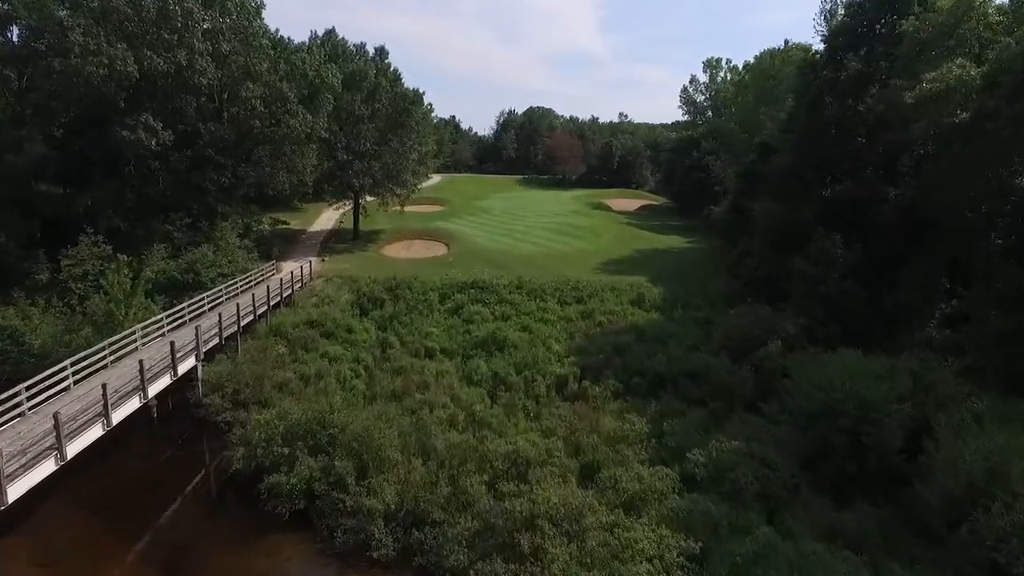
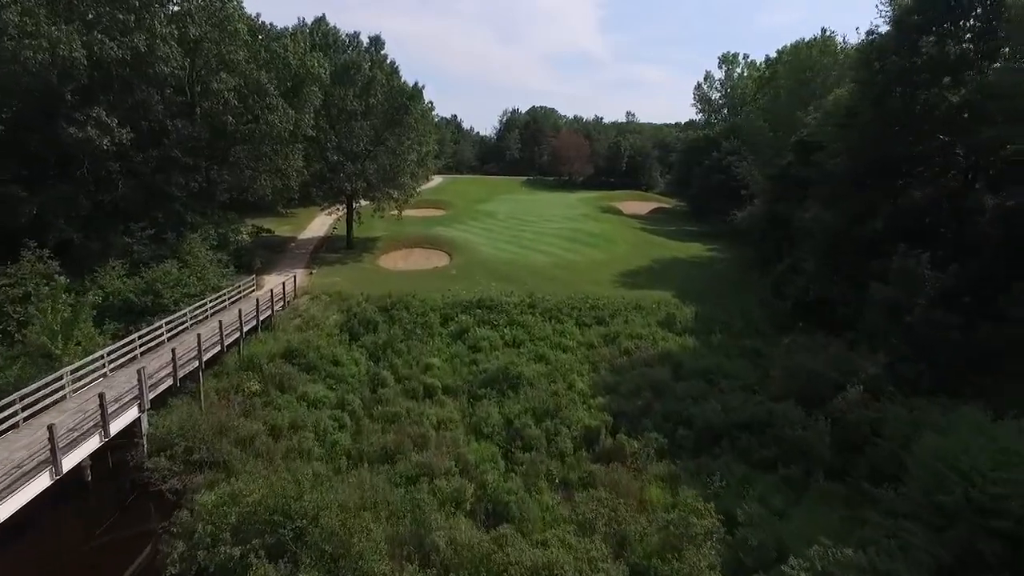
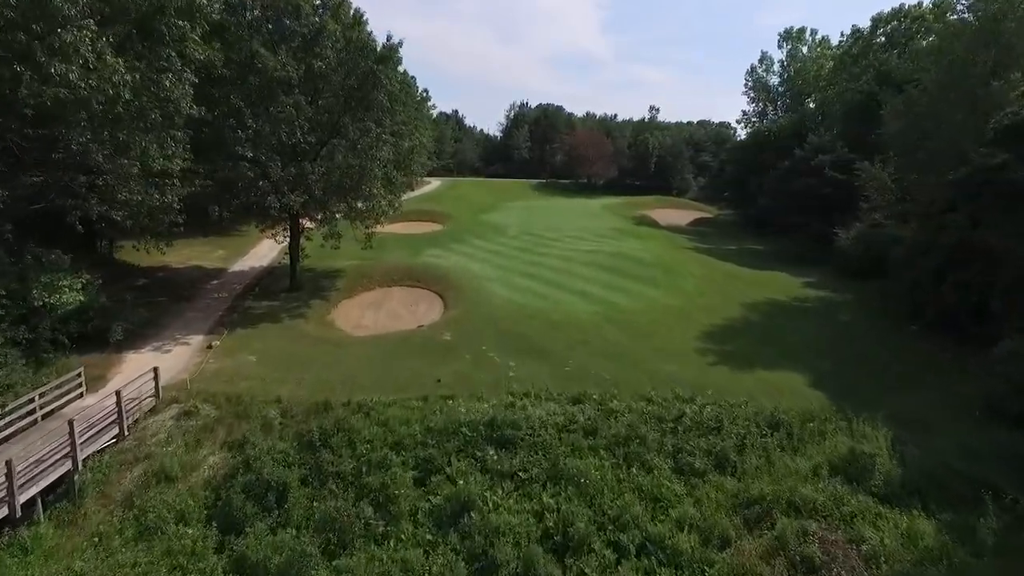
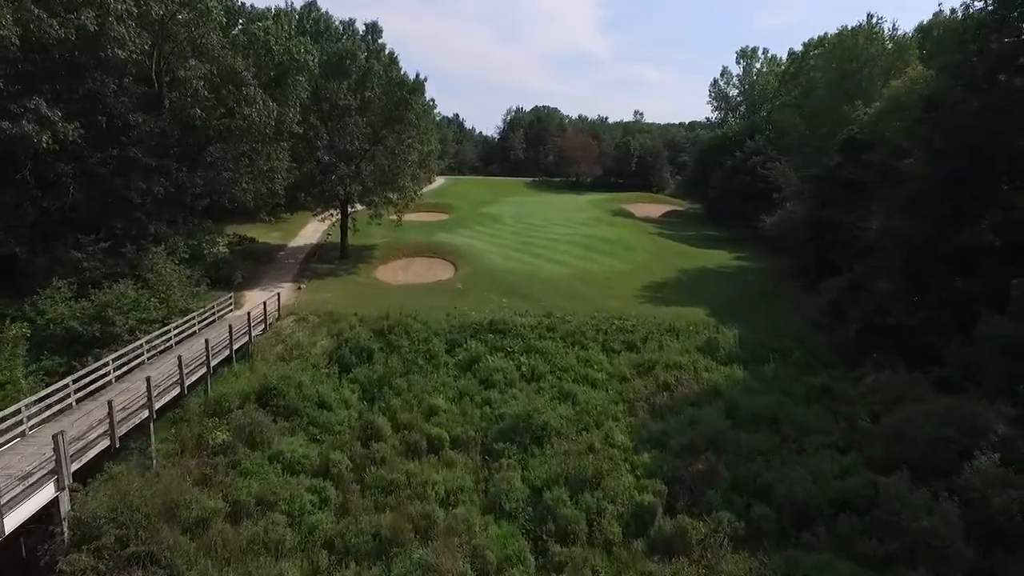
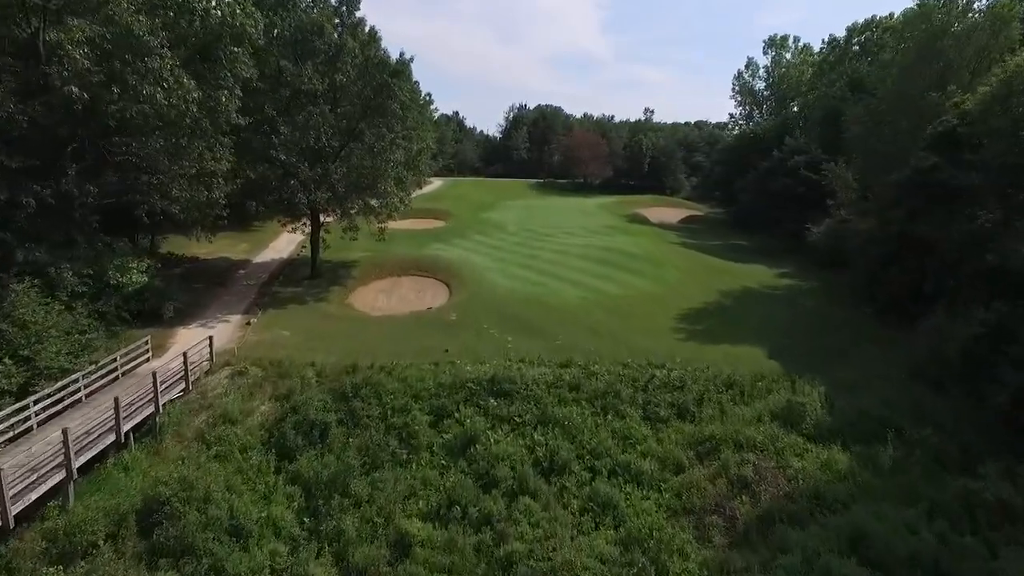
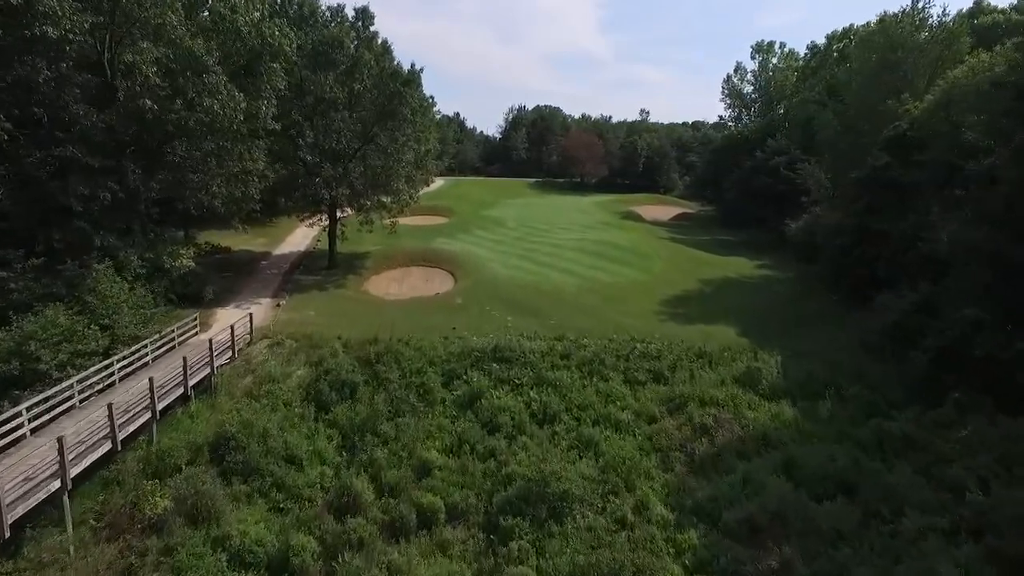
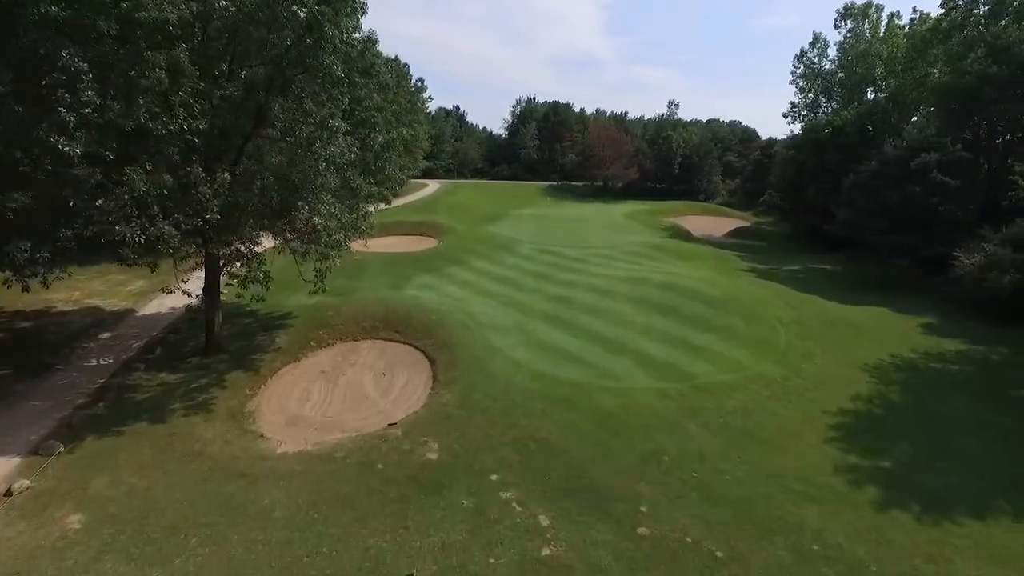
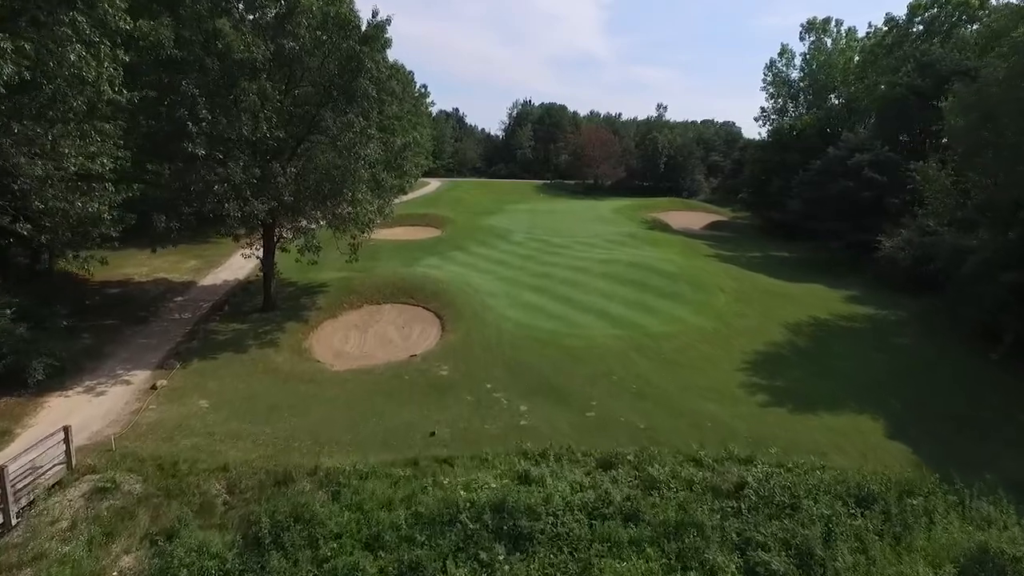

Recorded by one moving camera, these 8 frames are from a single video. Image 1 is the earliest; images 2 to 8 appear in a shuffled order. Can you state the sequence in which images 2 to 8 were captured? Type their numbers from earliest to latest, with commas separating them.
2, 4, 6, 5, 3, 8, 7
